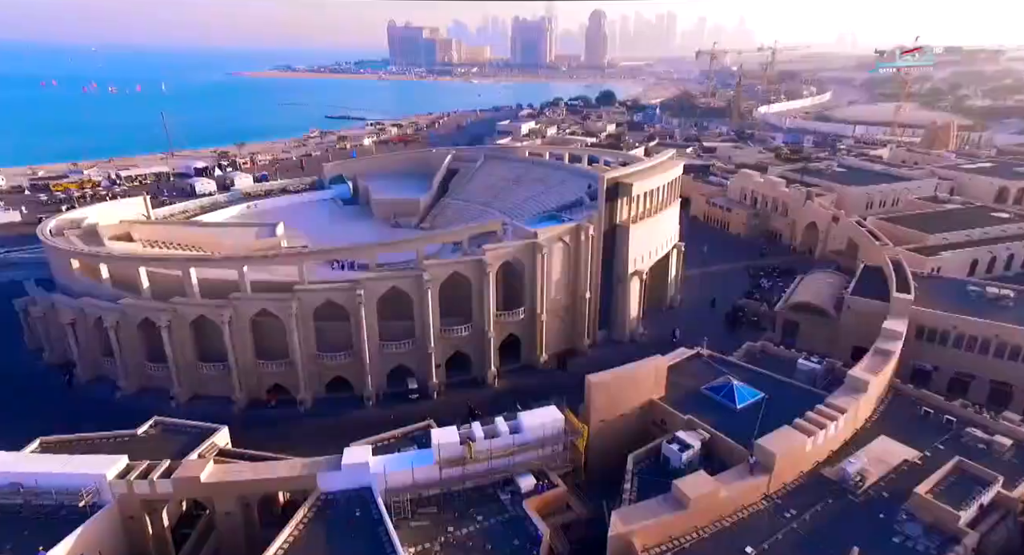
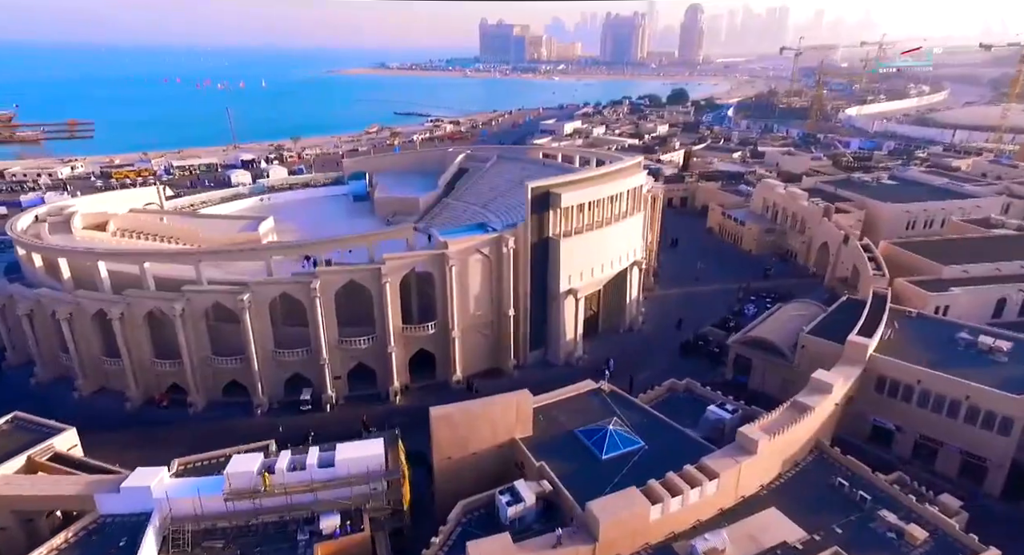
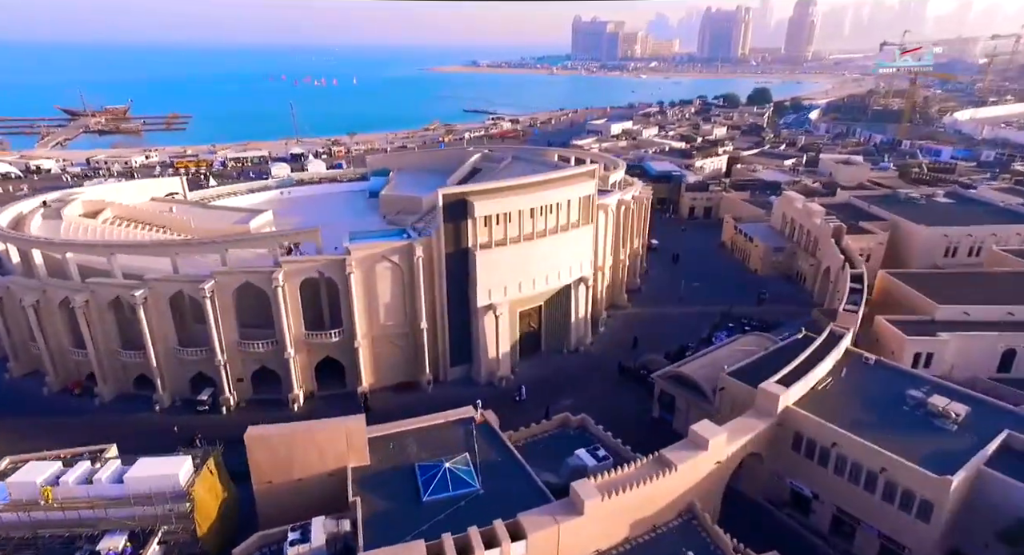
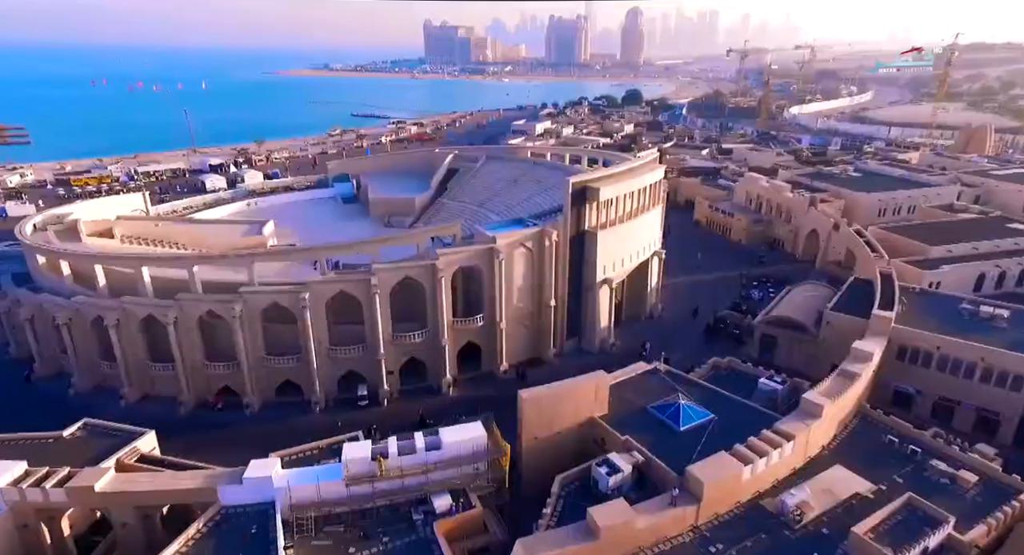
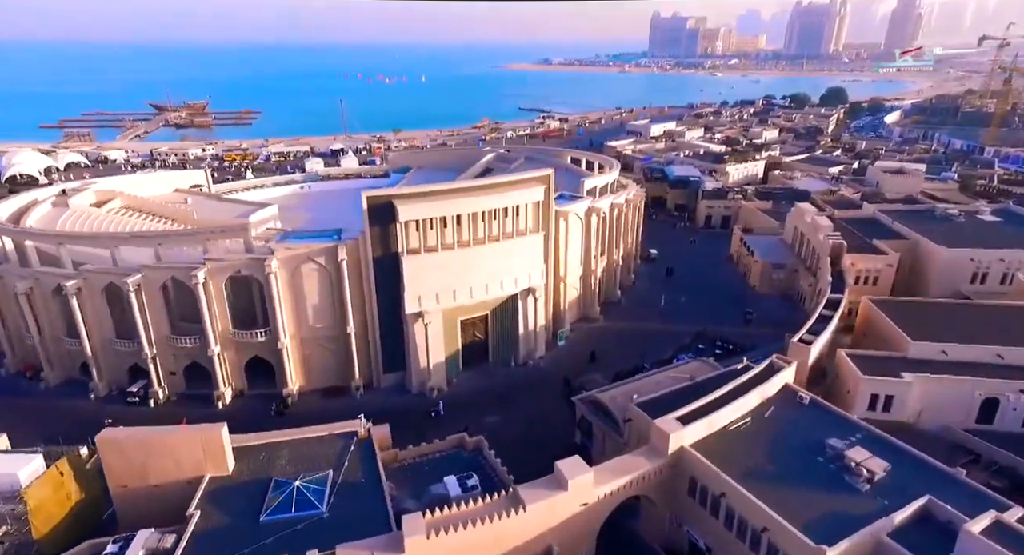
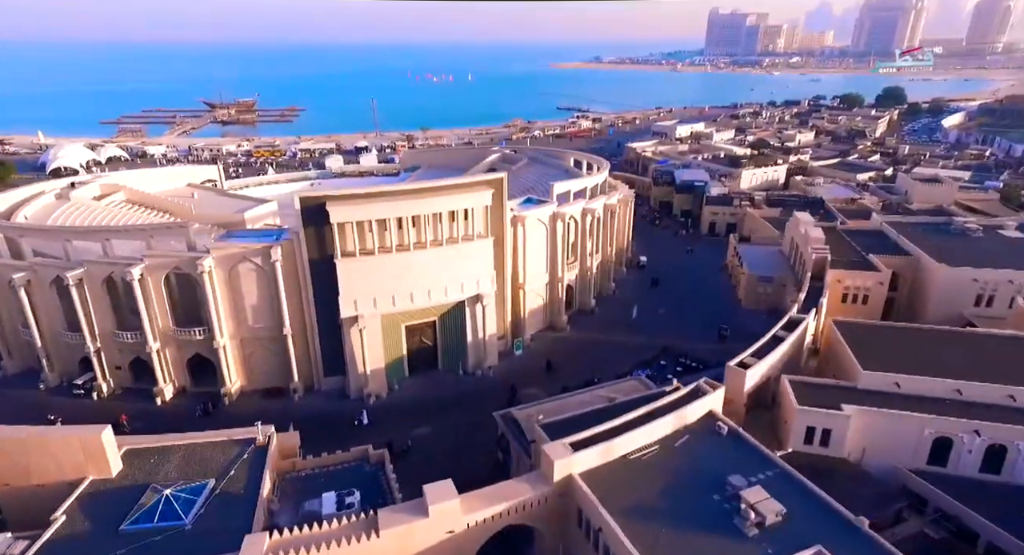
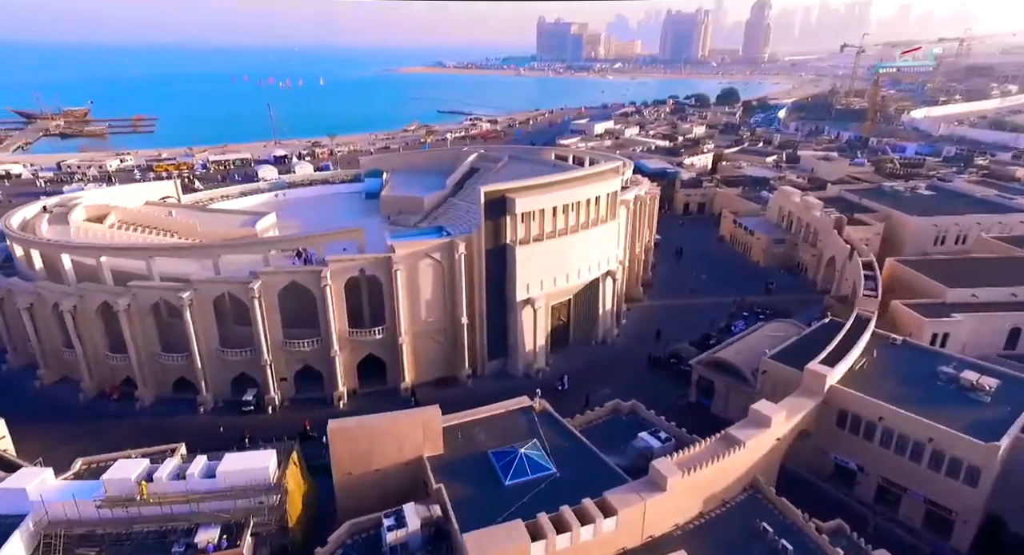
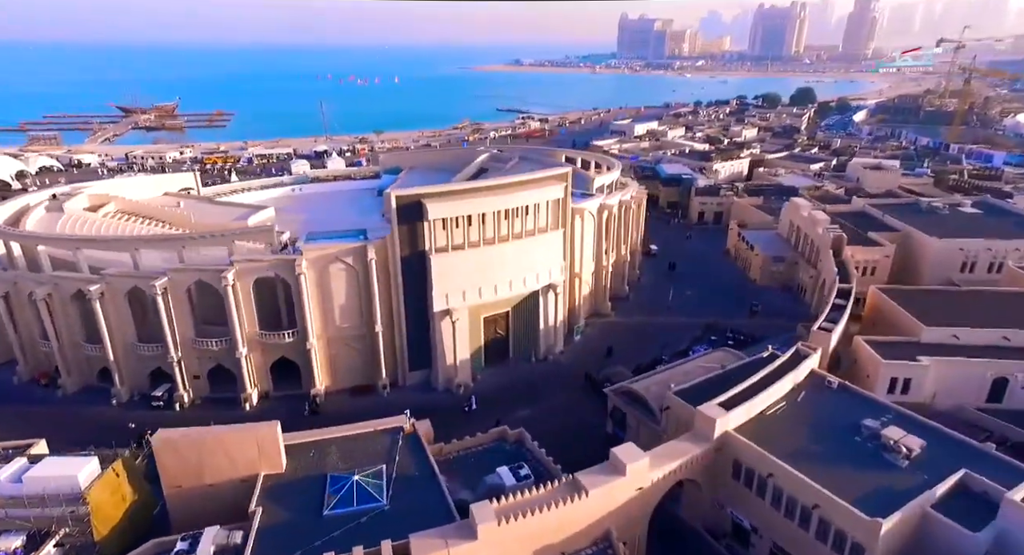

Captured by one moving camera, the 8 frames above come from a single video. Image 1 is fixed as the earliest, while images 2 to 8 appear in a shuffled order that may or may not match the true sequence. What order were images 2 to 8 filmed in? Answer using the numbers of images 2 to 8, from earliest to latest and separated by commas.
4, 2, 7, 3, 8, 5, 6
